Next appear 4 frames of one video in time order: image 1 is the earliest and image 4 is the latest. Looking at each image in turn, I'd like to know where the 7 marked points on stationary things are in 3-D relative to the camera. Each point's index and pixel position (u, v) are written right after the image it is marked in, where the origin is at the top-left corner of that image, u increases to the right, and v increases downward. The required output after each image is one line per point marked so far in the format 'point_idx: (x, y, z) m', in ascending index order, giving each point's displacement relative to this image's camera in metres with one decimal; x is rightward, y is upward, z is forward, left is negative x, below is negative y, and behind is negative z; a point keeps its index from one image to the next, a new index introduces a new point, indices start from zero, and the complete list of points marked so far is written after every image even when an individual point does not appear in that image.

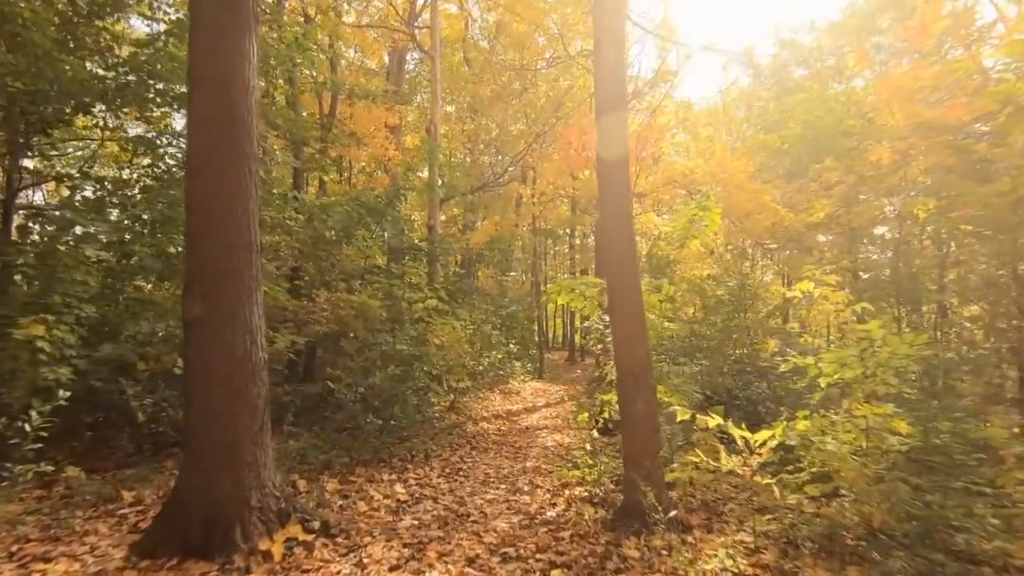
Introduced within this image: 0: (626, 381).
0: (+1.0, -0.8, +4.2) m
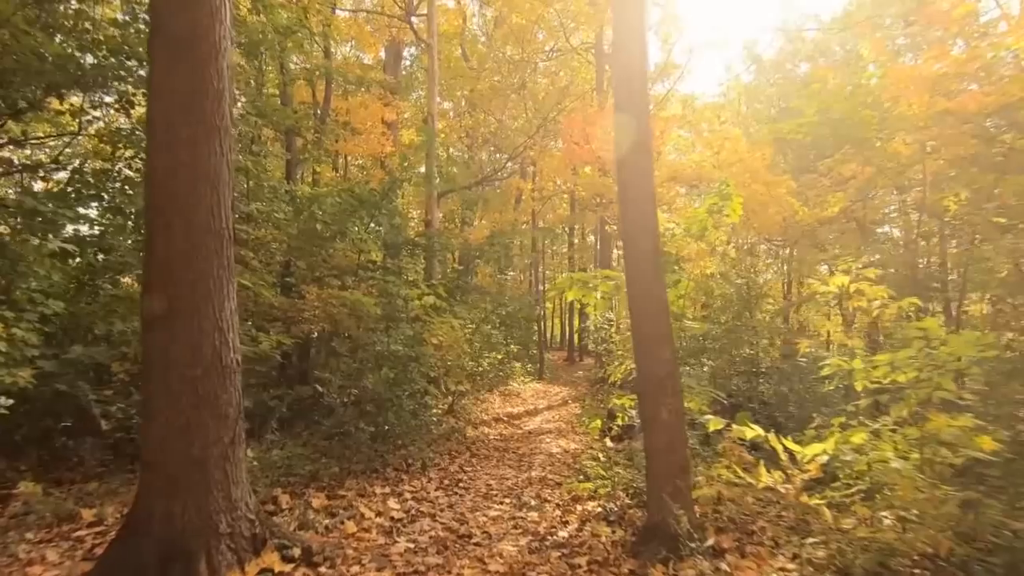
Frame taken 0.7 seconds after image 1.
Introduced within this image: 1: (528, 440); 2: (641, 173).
0: (+1.0, -0.8, +3.7) m
1: (+0.3, -2.6, +8.3) m
2: (+1.0, +0.9, +3.9) m
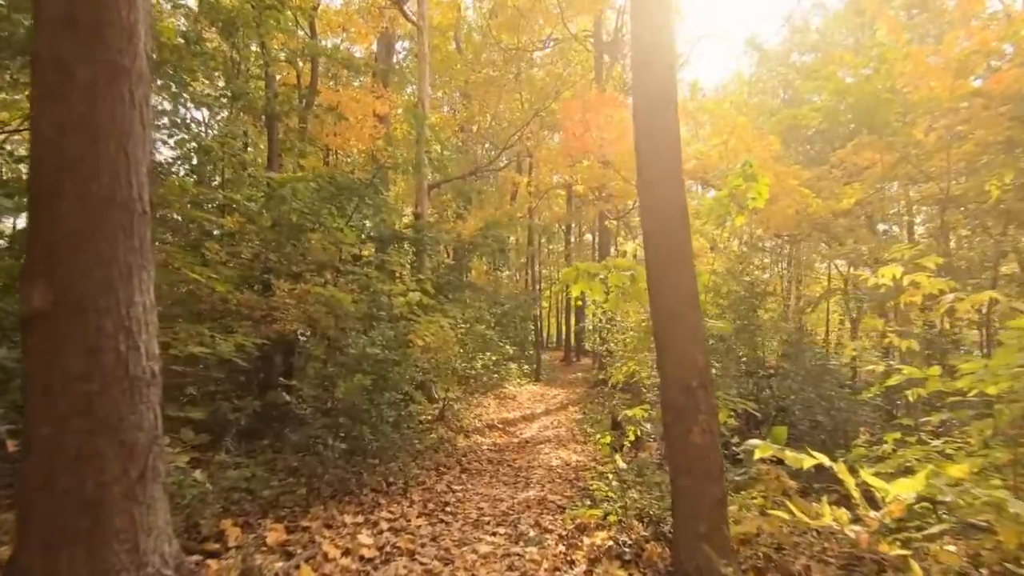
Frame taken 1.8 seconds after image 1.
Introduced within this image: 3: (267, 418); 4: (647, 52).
0: (+1.0, -0.7, +3.0) m
1: (+0.2, -2.5, +7.6) m
2: (+1.0, +1.0, +3.2) m
3: (-3.0, -1.6, +6.0) m
4: (+0.9, +1.6, +3.2) m
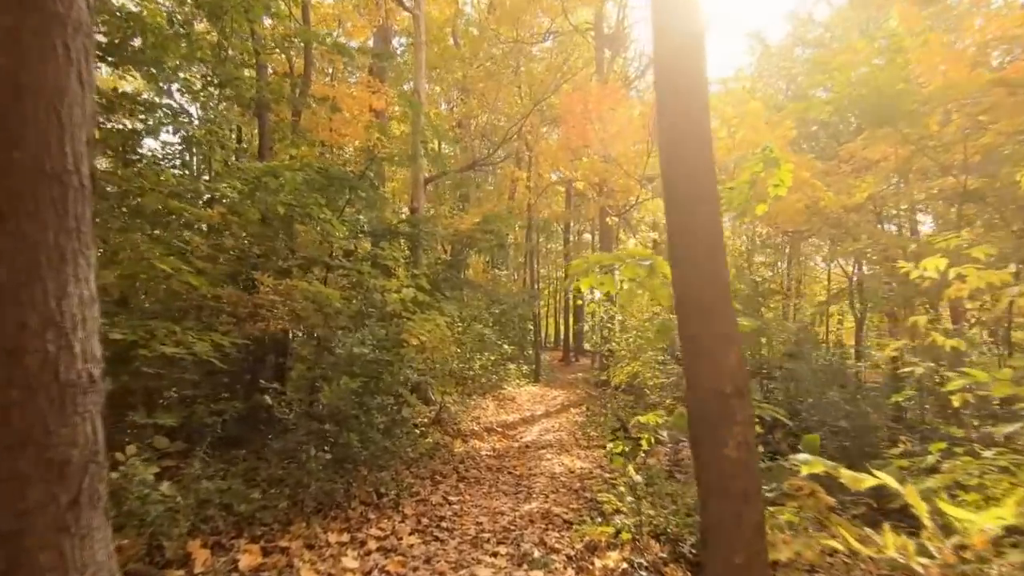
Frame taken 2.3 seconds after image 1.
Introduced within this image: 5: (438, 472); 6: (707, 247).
0: (+1.0, -0.6, +2.6) m
1: (+0.2, -2.4, +7.2) m
2: (+1.0, +1.0, +2.8) m
3: (-3.0, -1.5, +5.6) m
4: (+0.9, +1.6, +2.8) m
5: (-0.9, -2.3, +6.2) m
6: (+1.1, +0.2, +2.7) m
